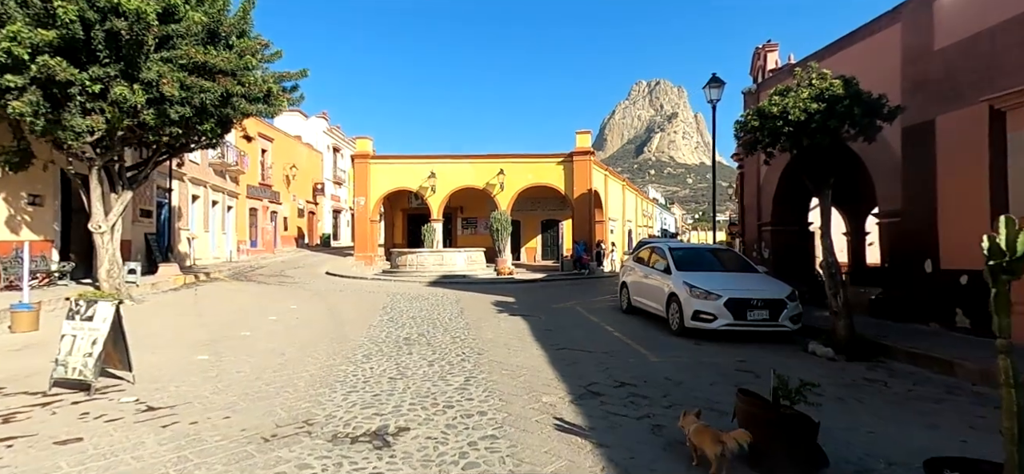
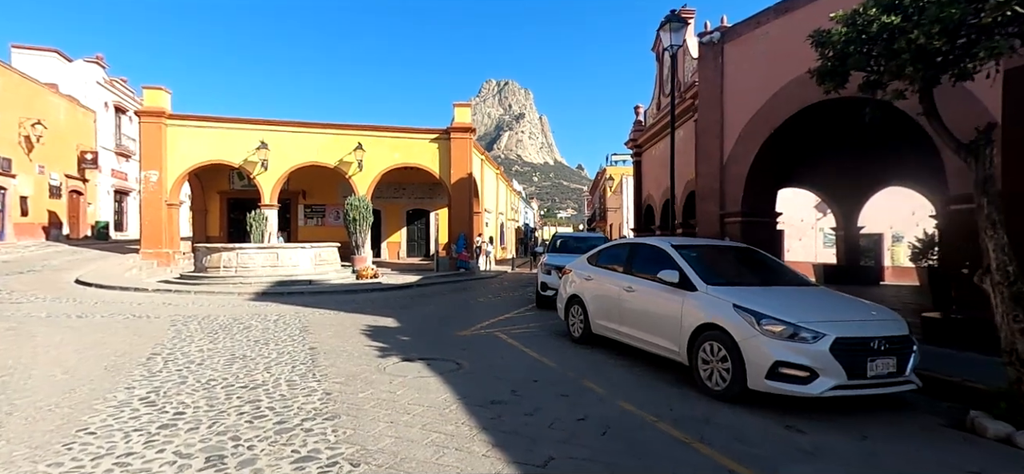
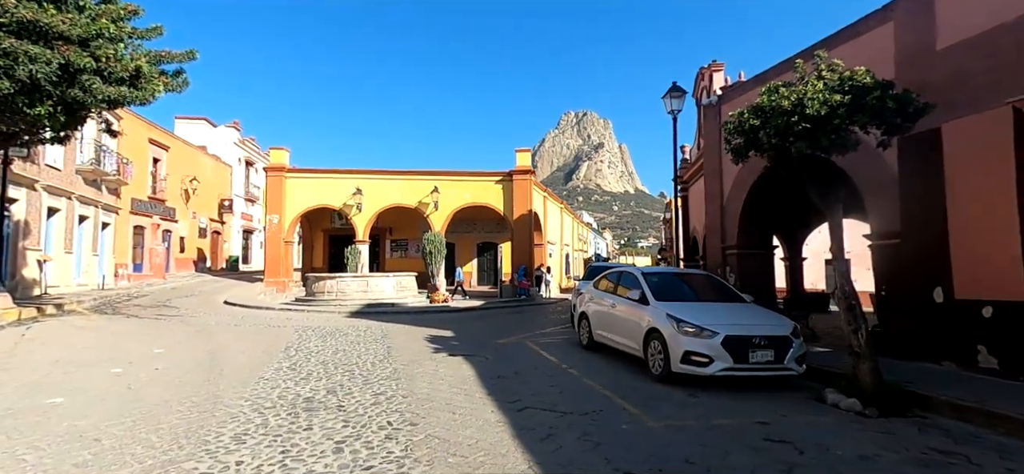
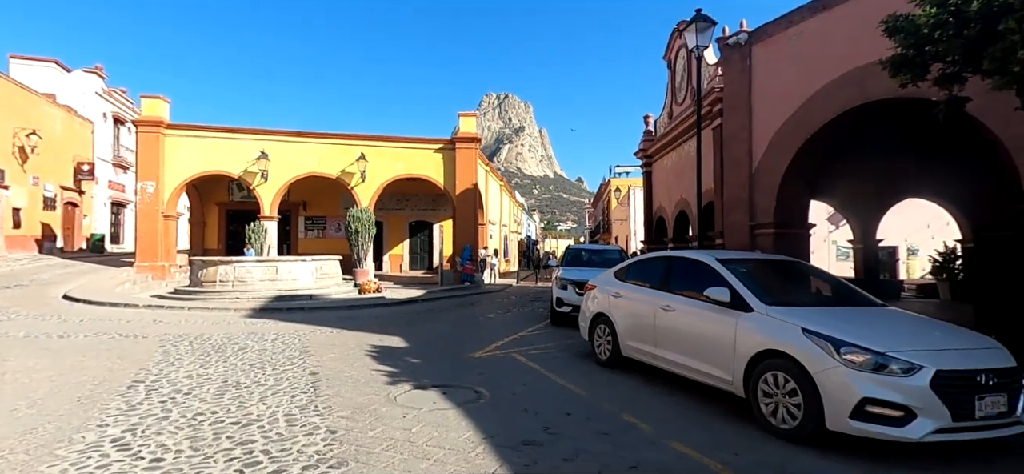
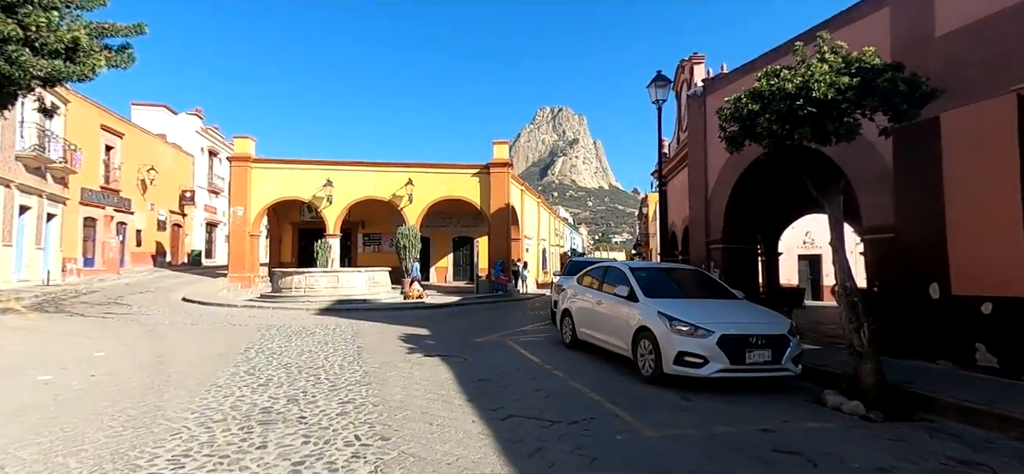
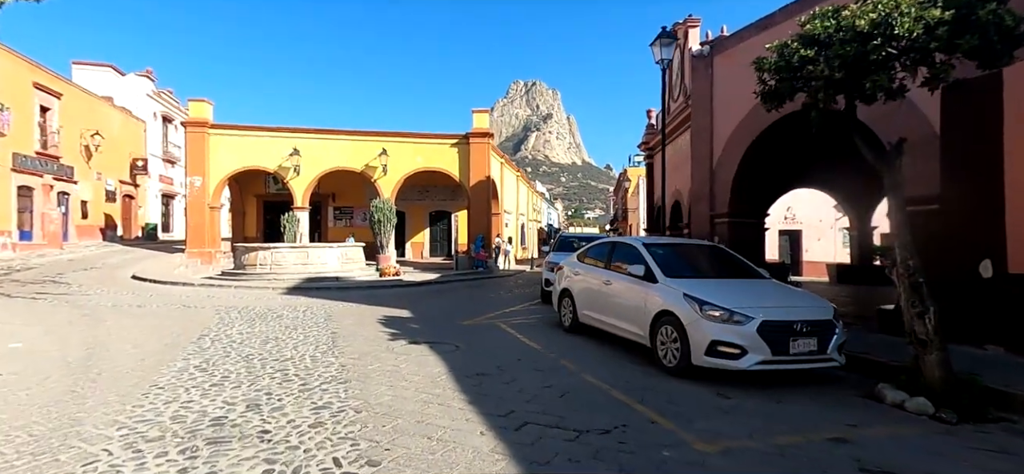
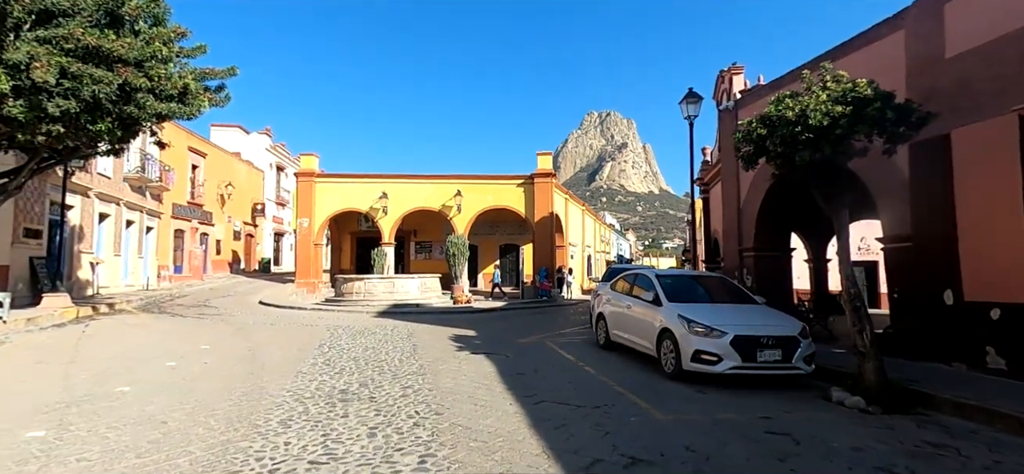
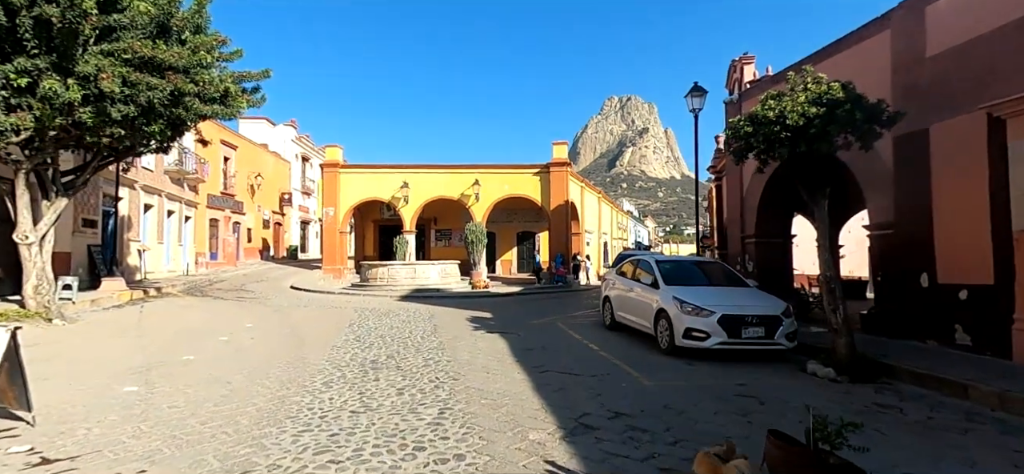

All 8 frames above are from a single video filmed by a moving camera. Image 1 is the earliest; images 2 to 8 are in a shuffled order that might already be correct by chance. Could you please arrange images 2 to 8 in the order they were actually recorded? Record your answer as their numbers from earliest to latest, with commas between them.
8, 7, 3, 5, 6, 2, 4
